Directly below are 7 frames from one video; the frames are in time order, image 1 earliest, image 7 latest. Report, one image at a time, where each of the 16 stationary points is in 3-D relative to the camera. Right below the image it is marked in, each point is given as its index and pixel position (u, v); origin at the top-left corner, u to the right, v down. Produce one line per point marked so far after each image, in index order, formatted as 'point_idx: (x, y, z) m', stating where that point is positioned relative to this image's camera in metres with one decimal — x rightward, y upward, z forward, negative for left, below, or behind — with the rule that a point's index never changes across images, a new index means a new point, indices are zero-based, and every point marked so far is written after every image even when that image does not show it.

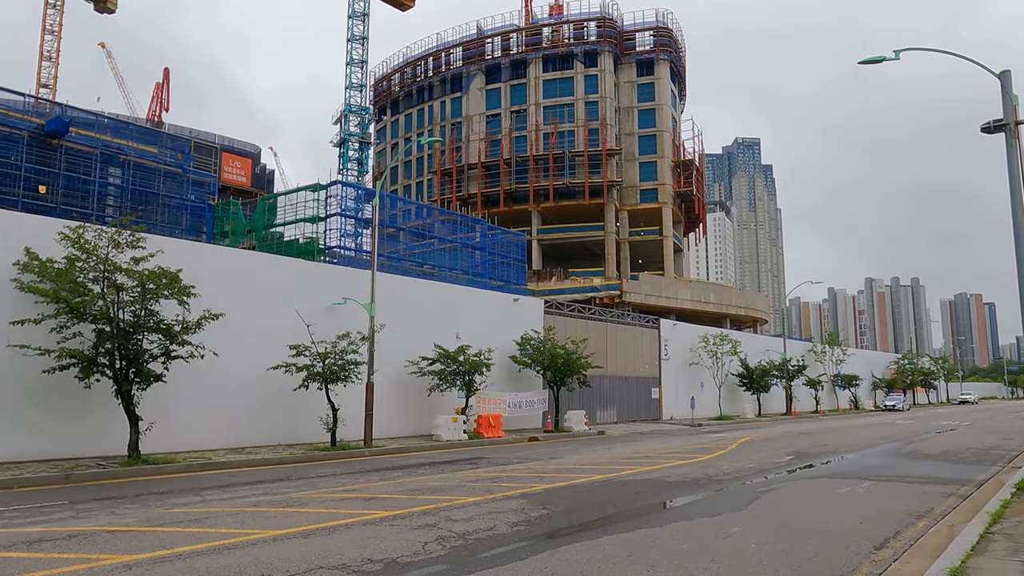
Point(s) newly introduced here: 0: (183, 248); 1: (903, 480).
0: (-8.2, +1.0, +19.1) m
1: (+7.0, -3.4, +13.6) m
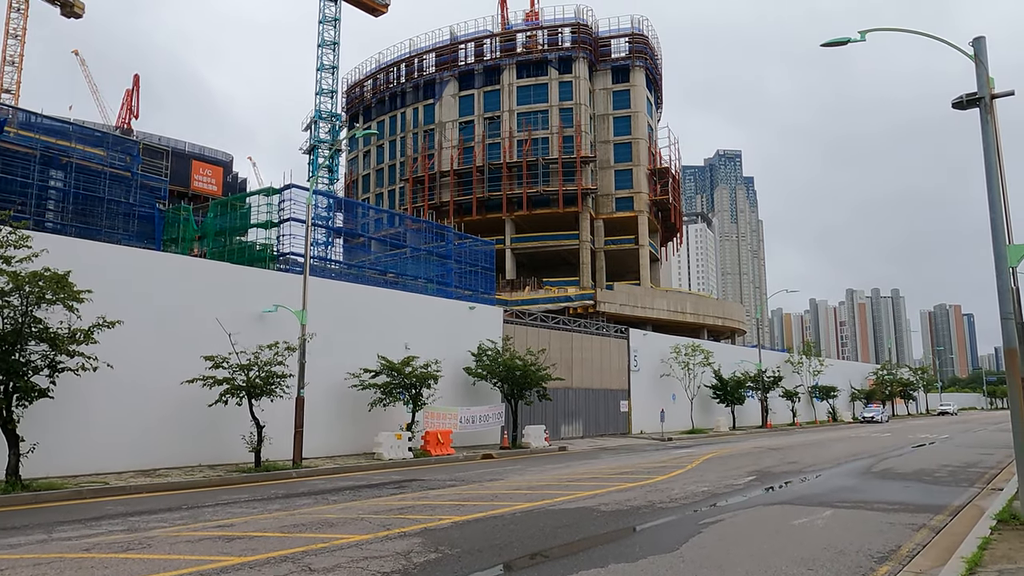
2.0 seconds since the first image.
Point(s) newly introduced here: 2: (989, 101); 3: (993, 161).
0: (-9.7, +0.9, +17.2) m
1: (+5.6, -3.5, +12.0) m
2: (+6.3, +2.5, +10.1) m
3: (+6.7, +1.8, +10.6) m
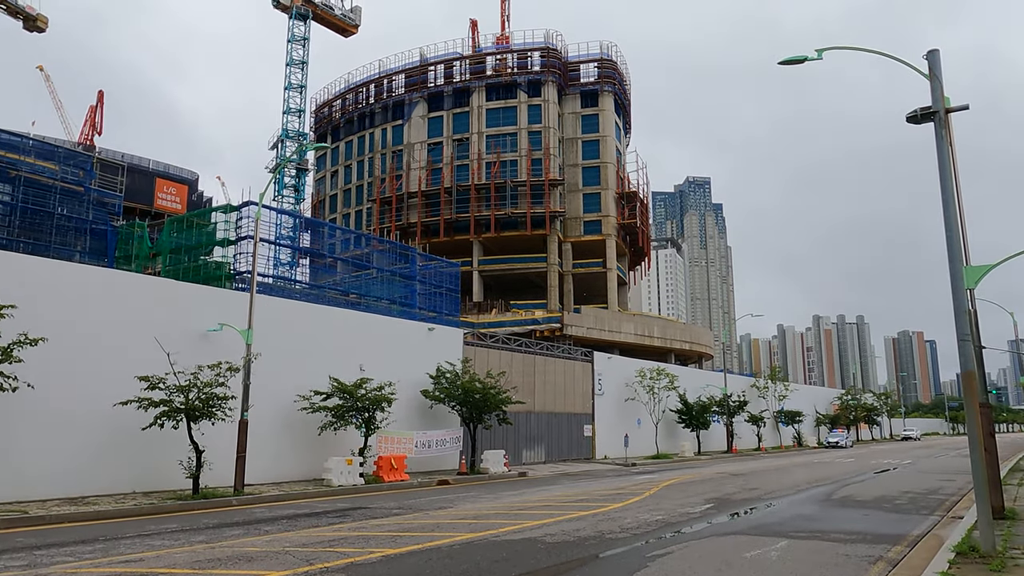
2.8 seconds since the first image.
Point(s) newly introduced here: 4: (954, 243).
0: (-10.7, +0.6, +16.3) m
1: (+4.7, -3.8, +11.5) m
2: (+5.6, +2.2, +9.8) m
3: (+5.9, +1.5, +10.3) m
4: (+5.9, +0.6, +10.2) m
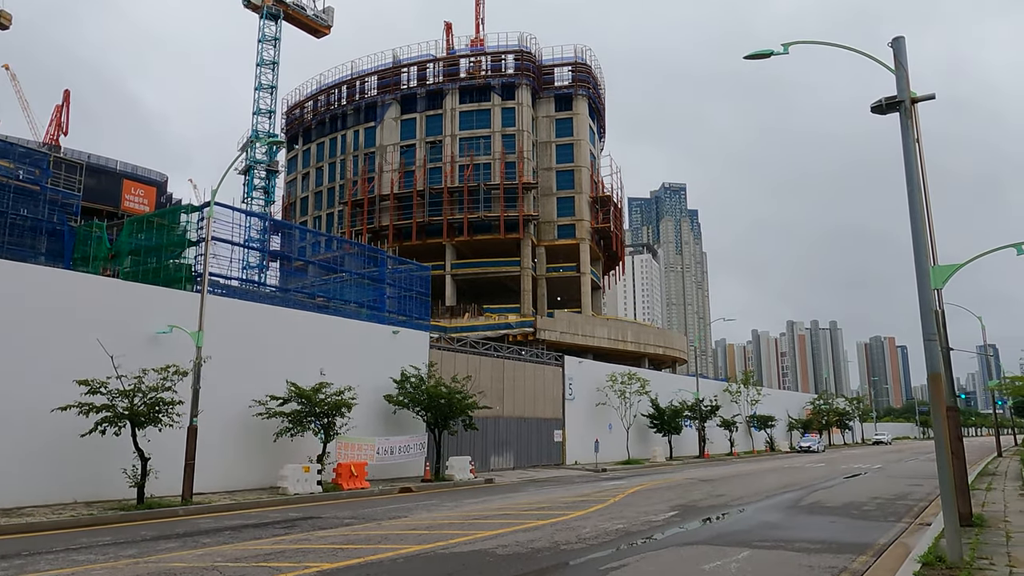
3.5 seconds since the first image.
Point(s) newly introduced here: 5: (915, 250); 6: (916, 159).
0: (-11.6, +0.6, +15.4) m
1: (+4.0, -3.7, +11.1) m
2: (+4.9, +2.2, +9.4) m
3: (+5.2, +1.5, +9.9) m
4: (+5.2, +0.6, +9.8) m
5: (+5.2, +0.5, +9.9) m
6: (+5.3, +1.7, +10.0) m
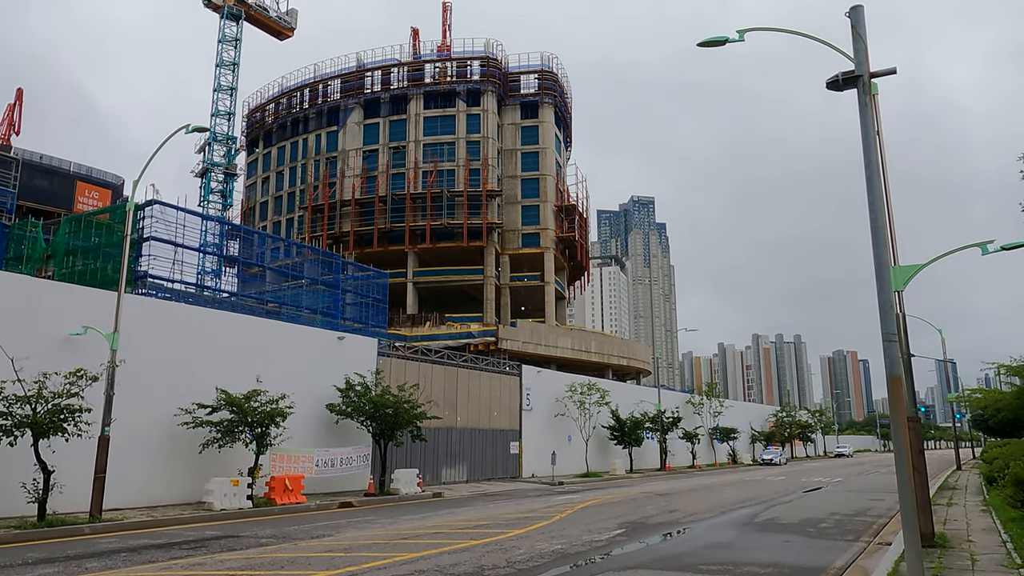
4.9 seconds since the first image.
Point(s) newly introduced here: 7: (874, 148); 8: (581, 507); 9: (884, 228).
0: (-12.7, +0.7, +13.8) m
1: (+3.0, -3.7, +10.0) m
2: (+4.0, +2.3, +8.5) m
3: (+4.2, +1.6, +9.0) m
4: (+4.3, +0.7, +8.9) m
5: (+4.2, +0.5, +9.0) m
6: (+4.3, +1.7, +9.1) m
7: (+4.2, +1.6, +9.0) m
8: (+1.8, -5.6, +19.6) m
9: (+4.4, +0.7, +9.0) m
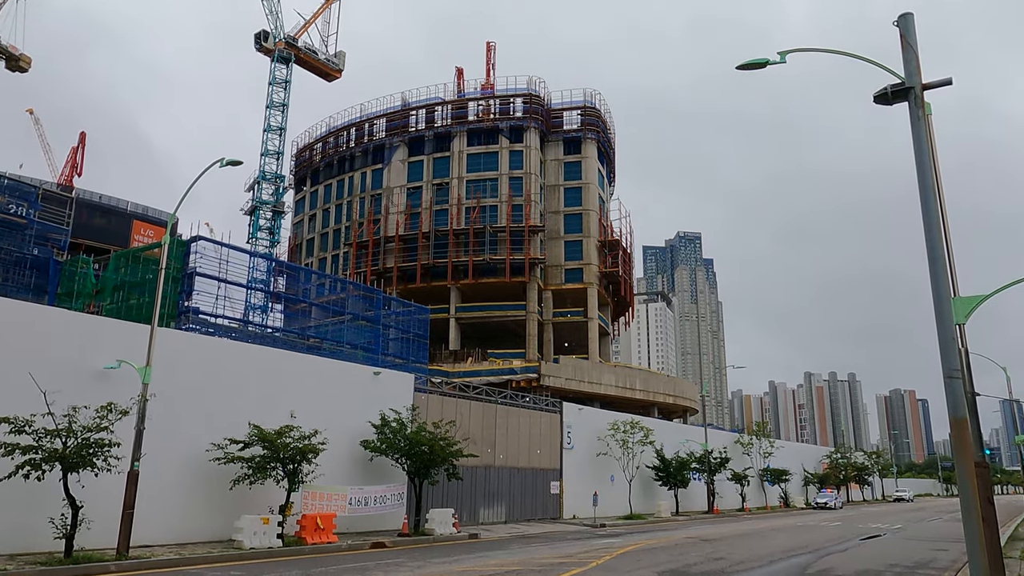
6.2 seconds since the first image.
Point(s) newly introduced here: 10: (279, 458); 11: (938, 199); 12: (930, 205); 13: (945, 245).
0: (-12.2, +0.1, +14.0) m
1: (+3.3, -4.1, +9.1) m
2: (+4.2, +2.0, +7.9) m
3: (+4.5, +1.2, +8.3) m
4: (+4.5, +0.3, +8.1) m
5: (+4.5, +0.2, +8.2) m
6: (+4.6, +1.4, +8.4) m
7: (+4.5, +1.3, +8.2) m
8: (+2.7, -6.5, +18.7) m
9: (+4.6, +0.4, +8.2) m
10: (-6.1, -4.4, +19.8) m
11: (+4.7, +0.9, +8.4) m
12: (+4.5, +0.9, +8.3) m
13: (+4.7, +0.5, +8.2) m
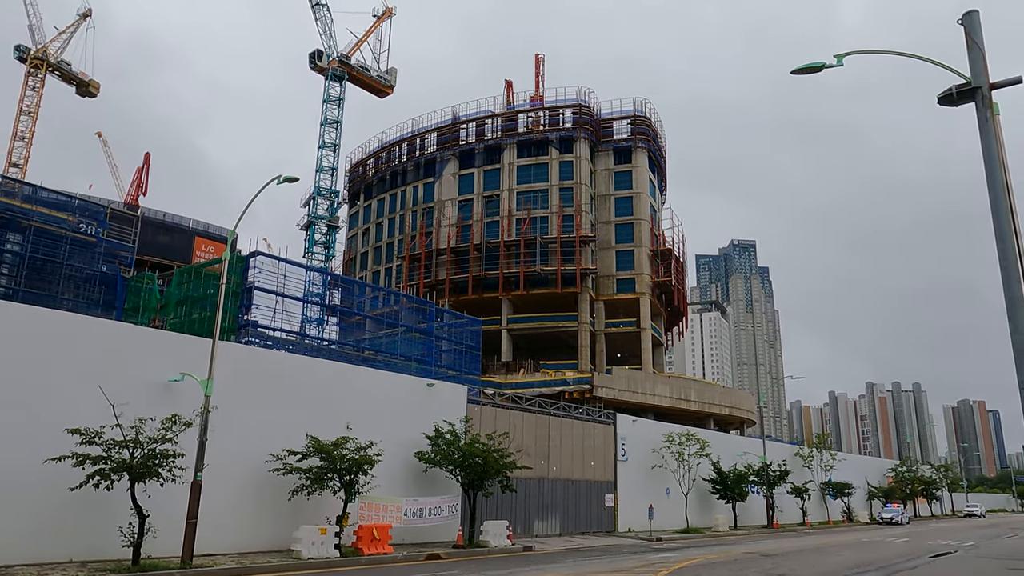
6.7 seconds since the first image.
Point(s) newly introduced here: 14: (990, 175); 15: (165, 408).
0: (-11.2, -0.2, +14.8) m
1: (+3.9, -4.2, +8.8) m
2: (+4.7, +1.9, +7.6) m
3: (+5.1, +1.2, +8.0) m
4: (+5.1, +0.3, +7.8) m
5: (+5.0, +0.1, +7.9) m
6: (+5.2, +1.3, +8.1) m
7: (+5.0, +1.2, +7.9) m
8: (+4.0, -6.7, +18.4) m
9: (+5.2, +0.3, +7.9) m
10: (-4.7, -4.8, +20.1) m
11: (+5.2, +0.9, +8.0) m
12: (+5.1, +0.8, +8.0) m
13: (+5.2, +0.4, +7.9) m
14: (+5.0, +1.2, +8.0) m
15: (-8.3, -2.9, +18.3) m
